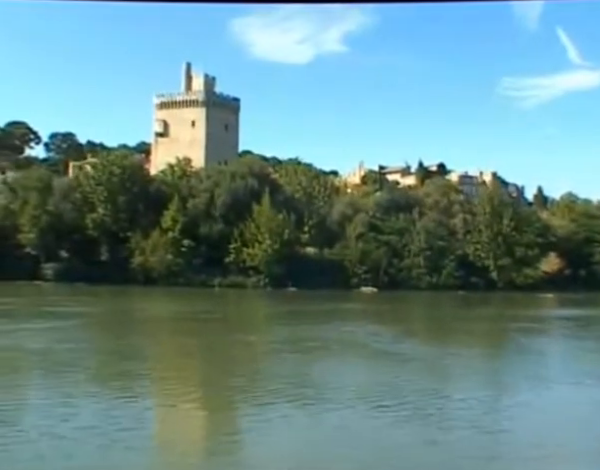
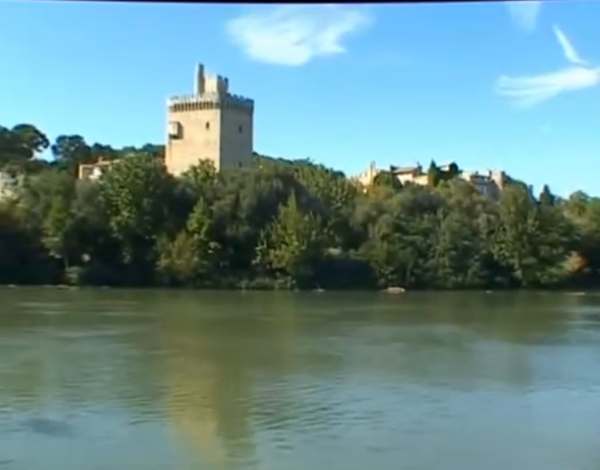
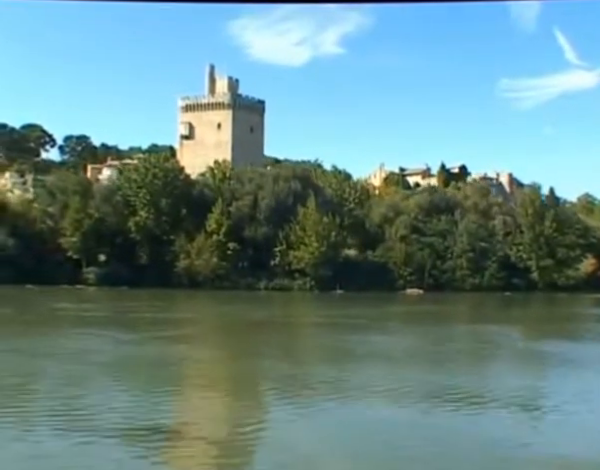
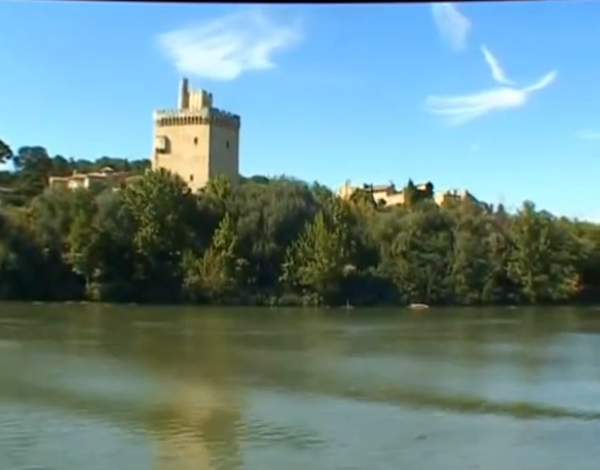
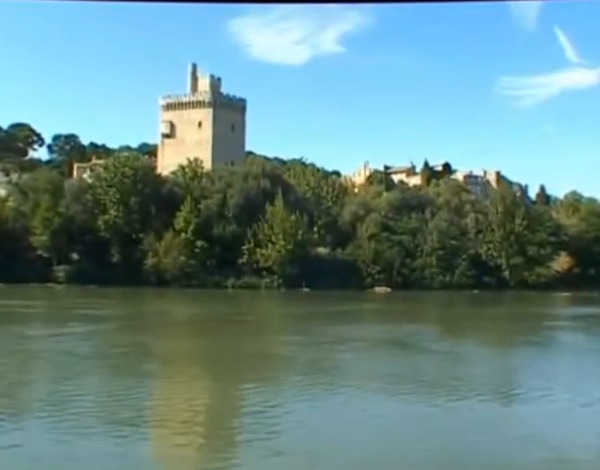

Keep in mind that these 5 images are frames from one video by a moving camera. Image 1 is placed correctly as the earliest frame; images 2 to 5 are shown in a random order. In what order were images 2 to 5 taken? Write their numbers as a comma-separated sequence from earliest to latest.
5, 2, 3, 4
